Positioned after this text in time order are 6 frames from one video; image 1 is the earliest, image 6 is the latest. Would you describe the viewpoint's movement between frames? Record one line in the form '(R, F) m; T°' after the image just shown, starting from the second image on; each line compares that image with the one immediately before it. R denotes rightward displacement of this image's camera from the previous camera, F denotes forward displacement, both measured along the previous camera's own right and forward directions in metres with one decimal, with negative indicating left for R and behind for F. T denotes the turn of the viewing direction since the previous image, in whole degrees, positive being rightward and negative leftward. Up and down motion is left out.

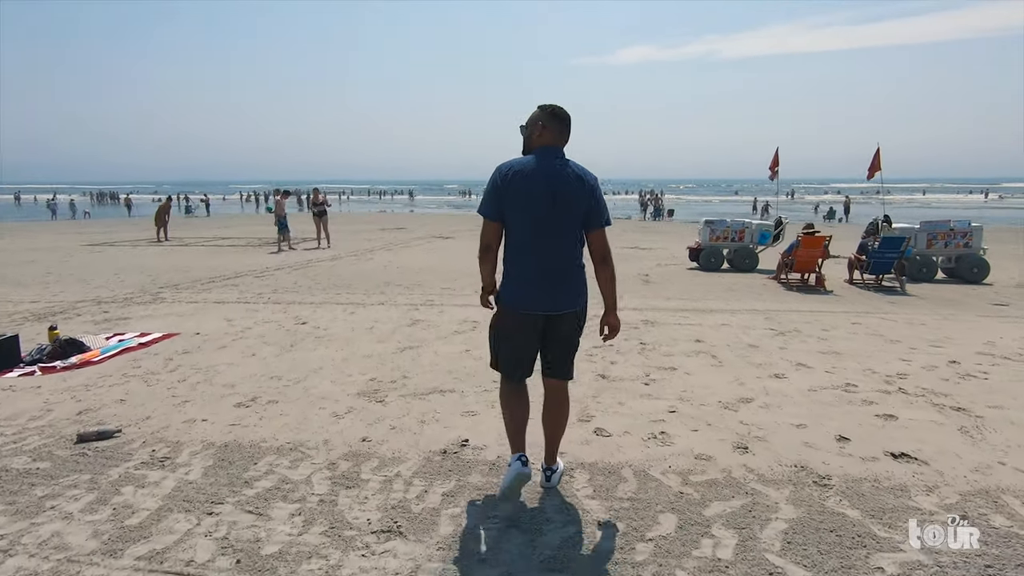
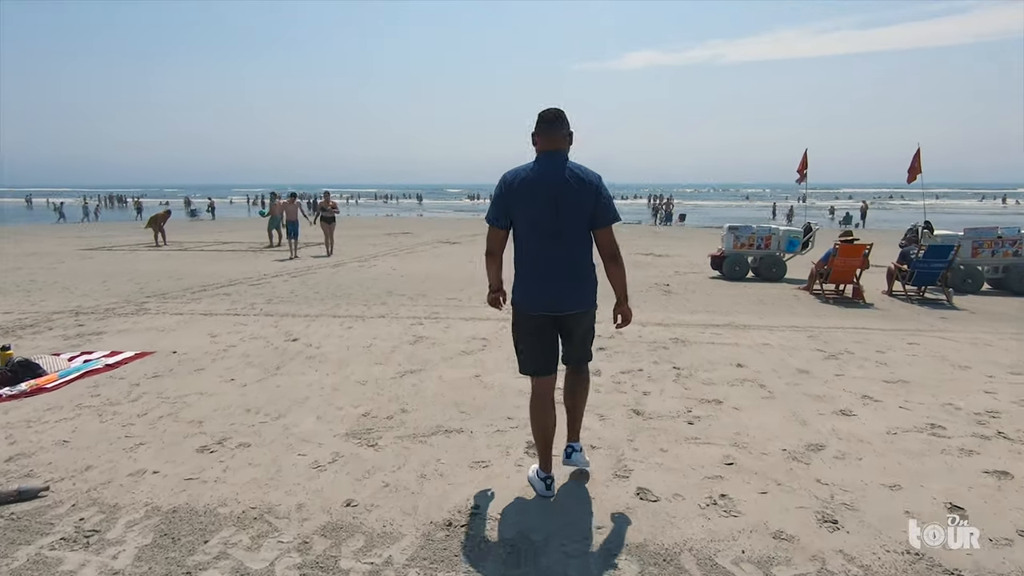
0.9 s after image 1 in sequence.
(-0.1, +0.7) m; -1°
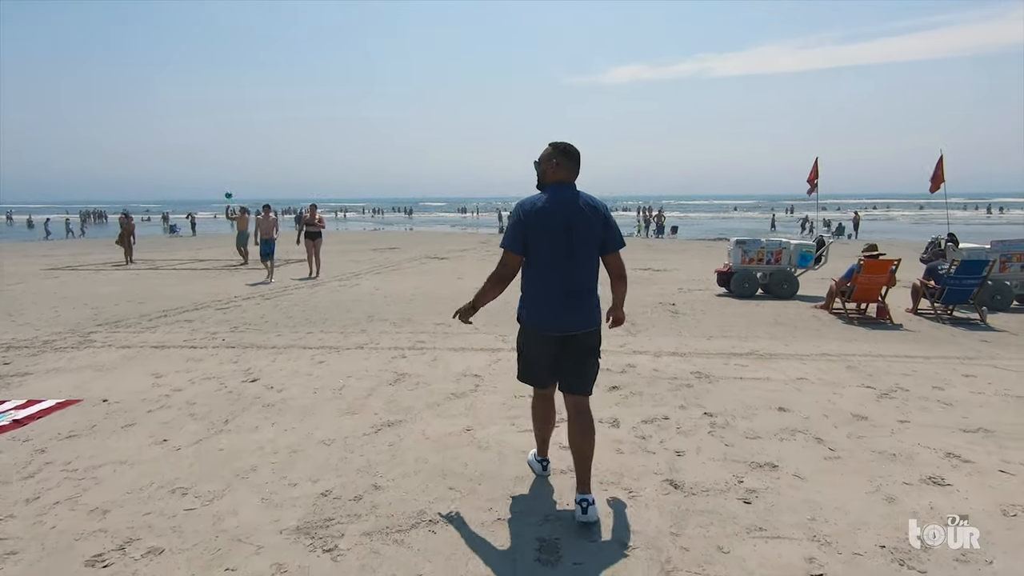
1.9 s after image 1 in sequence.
(-0.1, +0.8) m; +1°
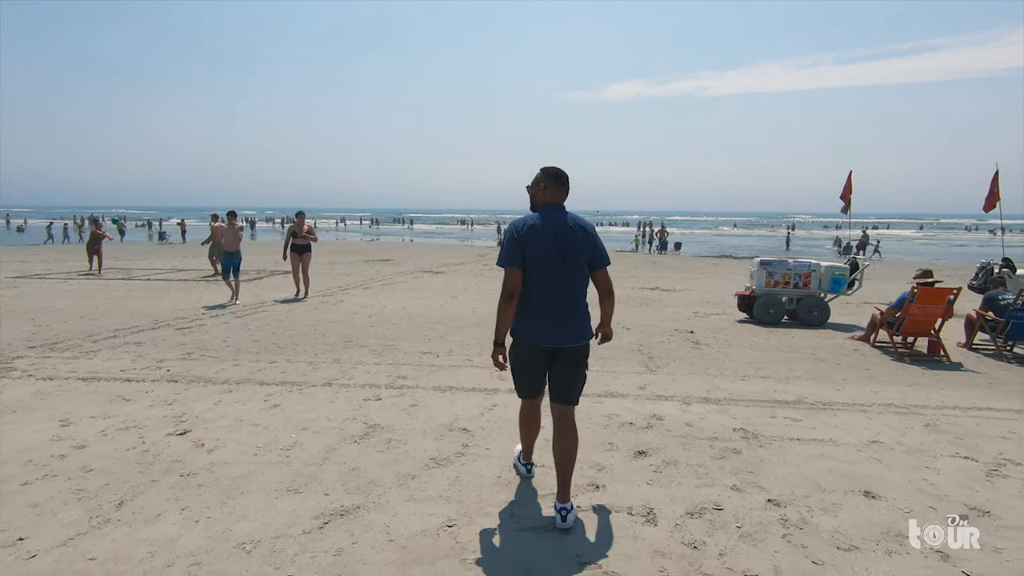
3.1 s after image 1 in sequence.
(0.0, +1.0) m; 0°
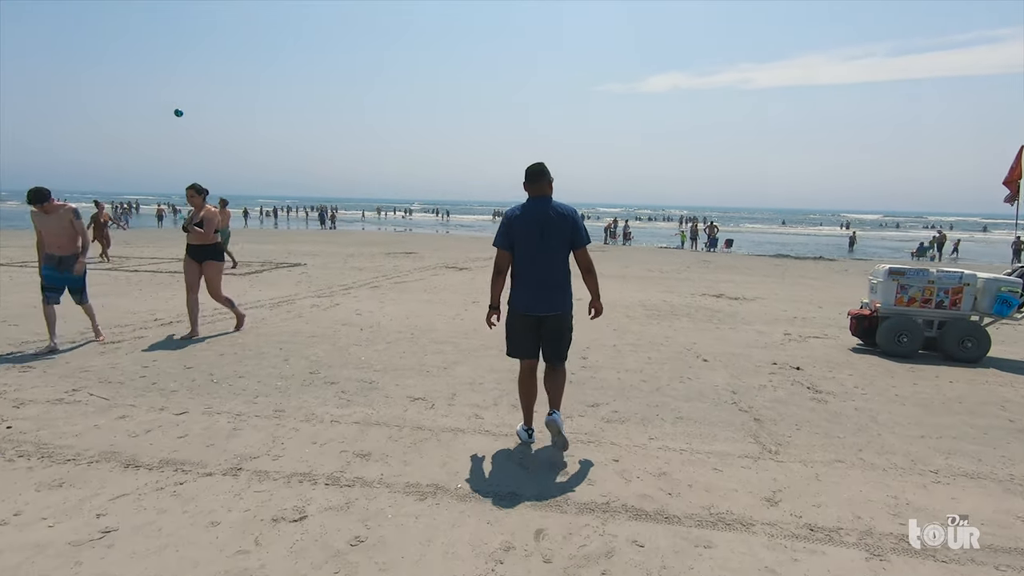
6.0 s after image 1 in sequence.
(0.0, +2.2) m; -3°
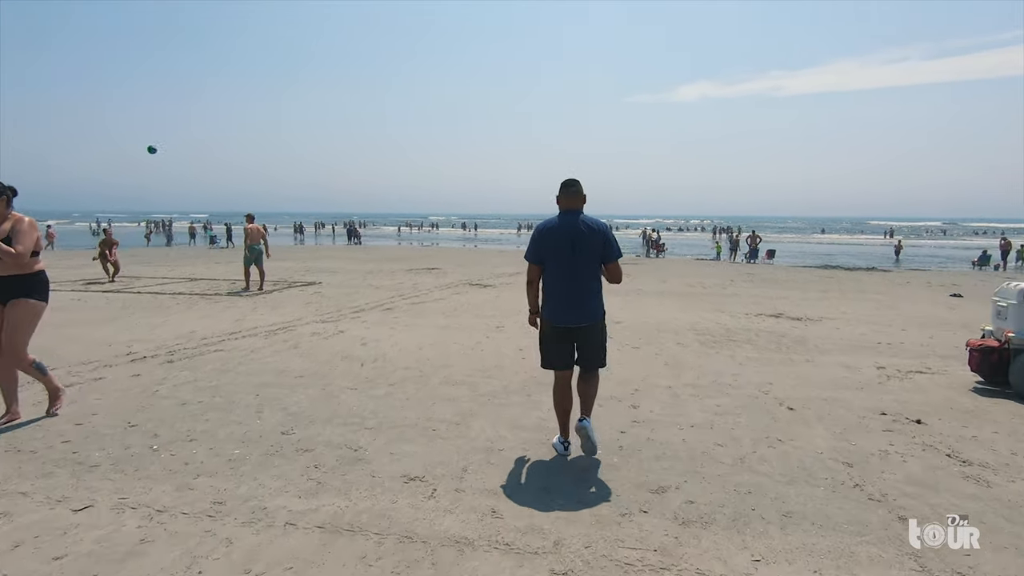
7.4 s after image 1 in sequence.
(0.0, +1.2) m; -3°
